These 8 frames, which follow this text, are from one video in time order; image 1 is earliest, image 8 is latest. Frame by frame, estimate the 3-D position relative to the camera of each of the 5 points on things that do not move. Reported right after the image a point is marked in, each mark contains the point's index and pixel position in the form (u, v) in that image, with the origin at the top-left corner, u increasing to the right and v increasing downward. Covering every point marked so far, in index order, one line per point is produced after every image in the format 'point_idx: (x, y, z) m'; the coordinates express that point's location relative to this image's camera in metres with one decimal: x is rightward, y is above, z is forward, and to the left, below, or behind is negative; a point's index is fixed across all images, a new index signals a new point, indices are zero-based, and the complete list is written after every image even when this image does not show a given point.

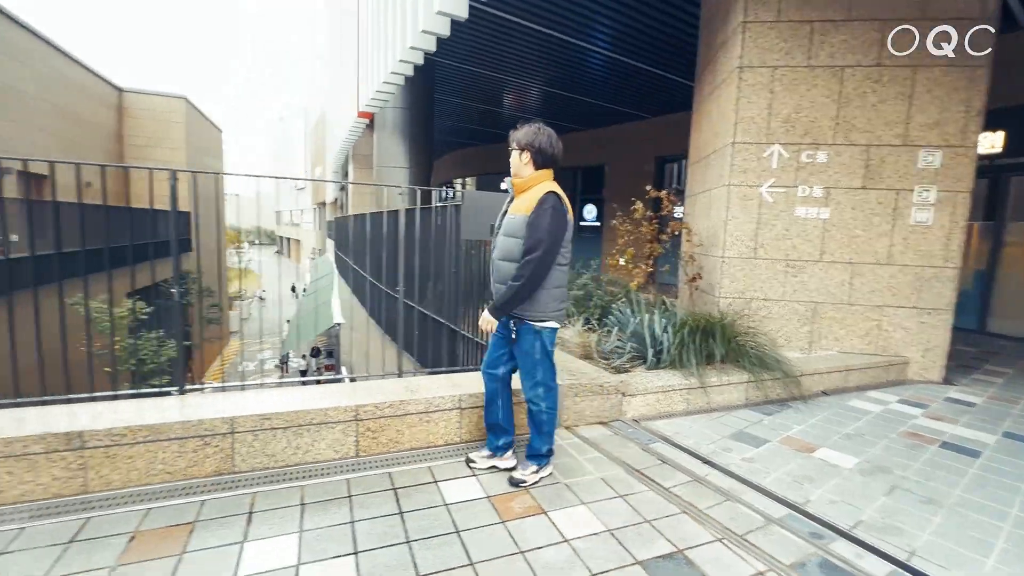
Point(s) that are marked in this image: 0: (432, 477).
0: (-0.4, -1.1, +2.6) m
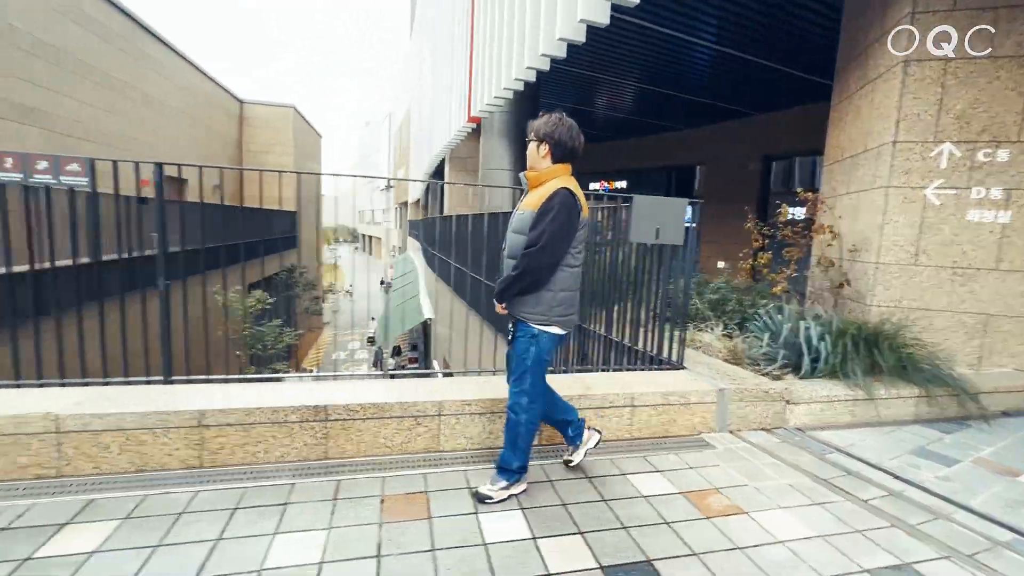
0: (+0.6, -1.1, +2.7) m
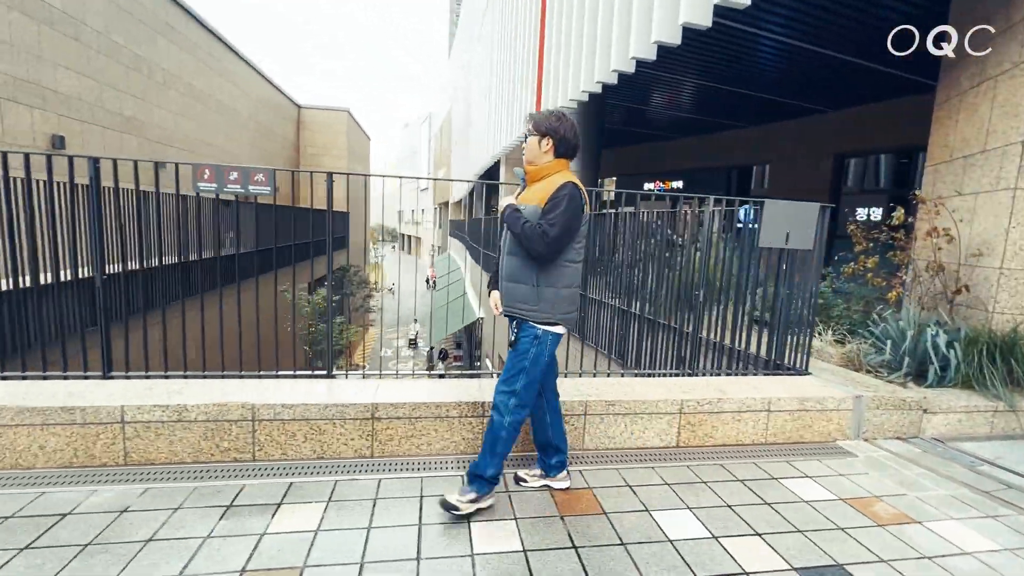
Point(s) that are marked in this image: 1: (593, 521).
0: (+1.5, -1.1, +2.8) m
1: (+0.4, -1.1, +2.2) m
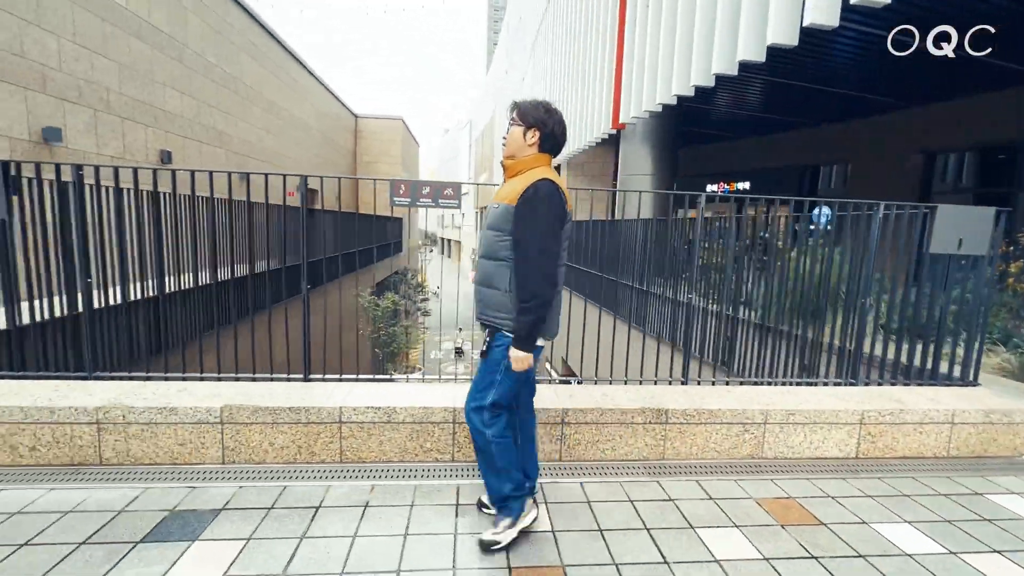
0: (+2.6, -1.2, +2.7) m
1: (+1.4, -1.2, +2.2) m
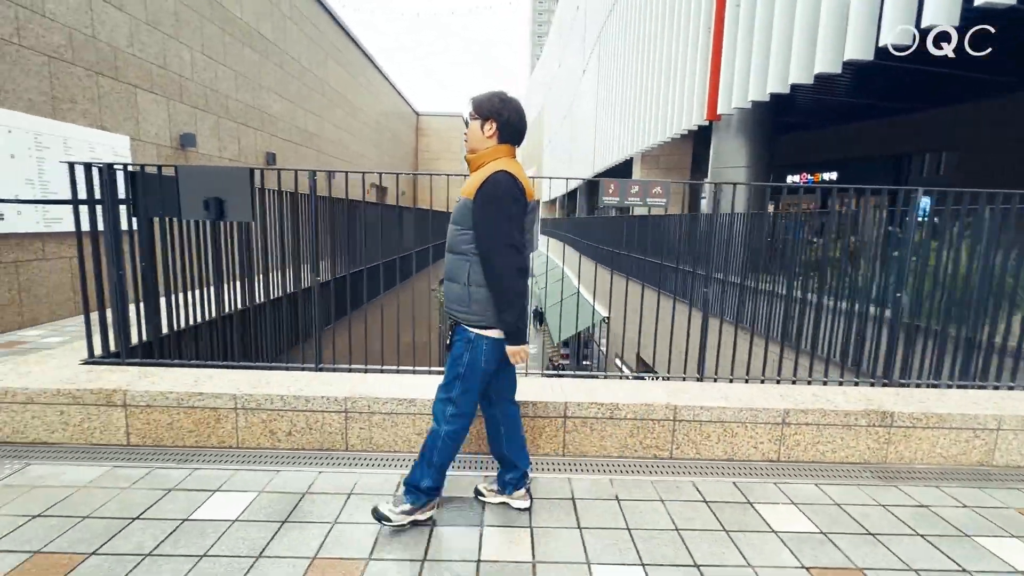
0: (+3.9, -1.2, +2.4) m
1: (+2.7, -1.2, +2.1) m
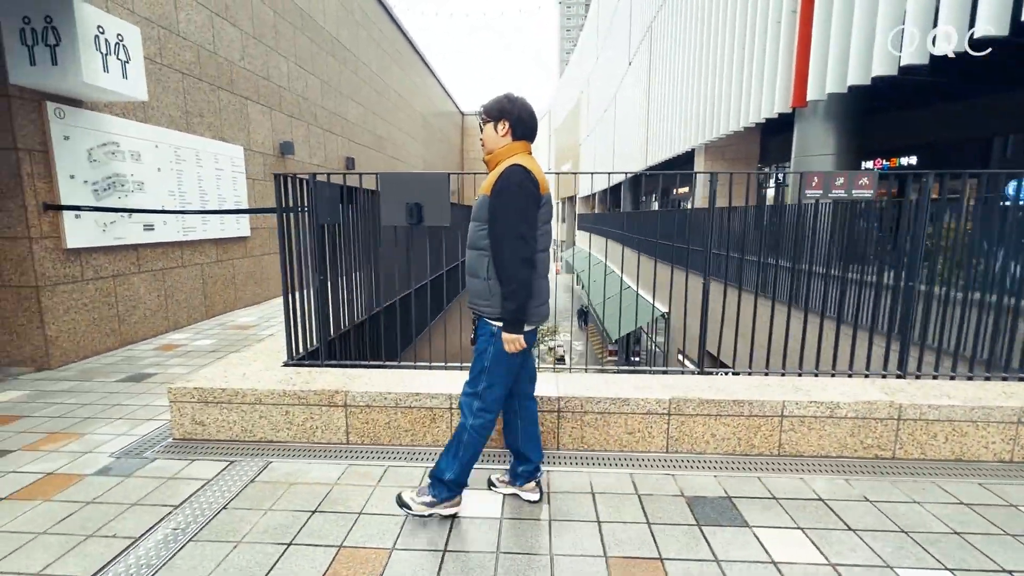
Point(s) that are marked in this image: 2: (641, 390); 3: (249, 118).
0: (+5.1, -1.1, +2.2) m
1: (+3.9, -1.1, +1.9) m
2: (+0.8, -0.6, +2.8) m
3: (-3.9, +2.5, +7.0) m
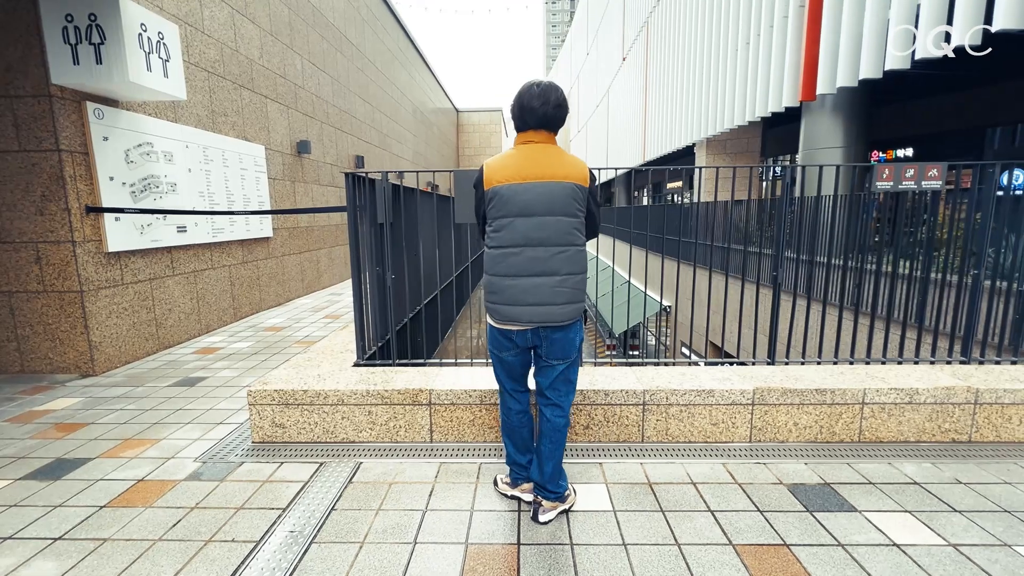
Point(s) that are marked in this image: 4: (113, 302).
0: (+5.6, -0.9, +2.3) m
1: (+4.4, -1.0, +2.0) m
2: (+1.3, -0.6, +2.8) m
3: (-3.6, +2.5, +6.9) m
4: (-3.6, -0.1, +4.2) m
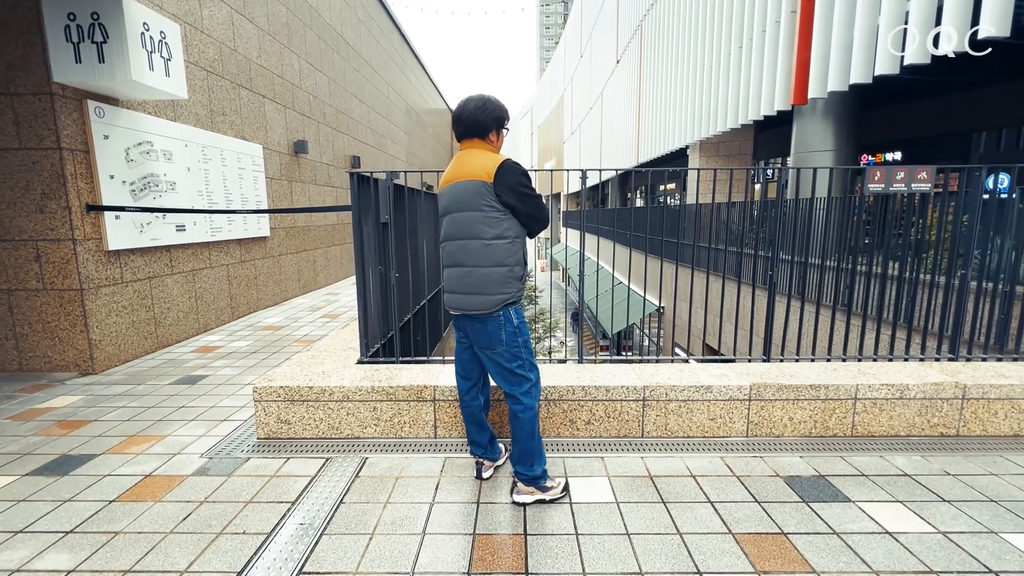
0: (+5.6, -0.9, +2.5) m
1: (+4.4, -1.0, +2.2) m
2: (+1.3, -0.6, +2.9) m
3: (-3.6, +2.5, +6.9) m
4: (-3.6, -0.1, +4.2) m
